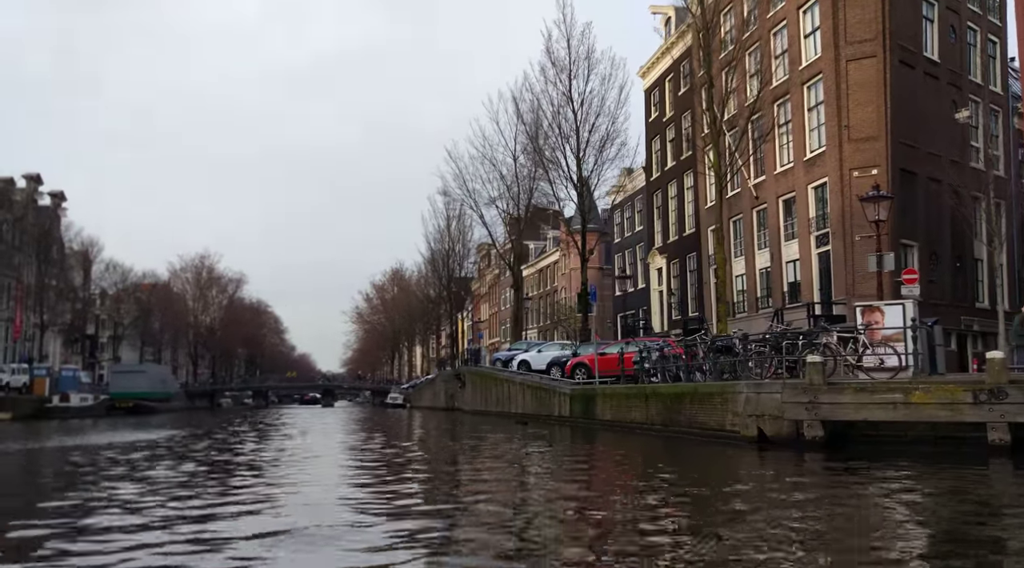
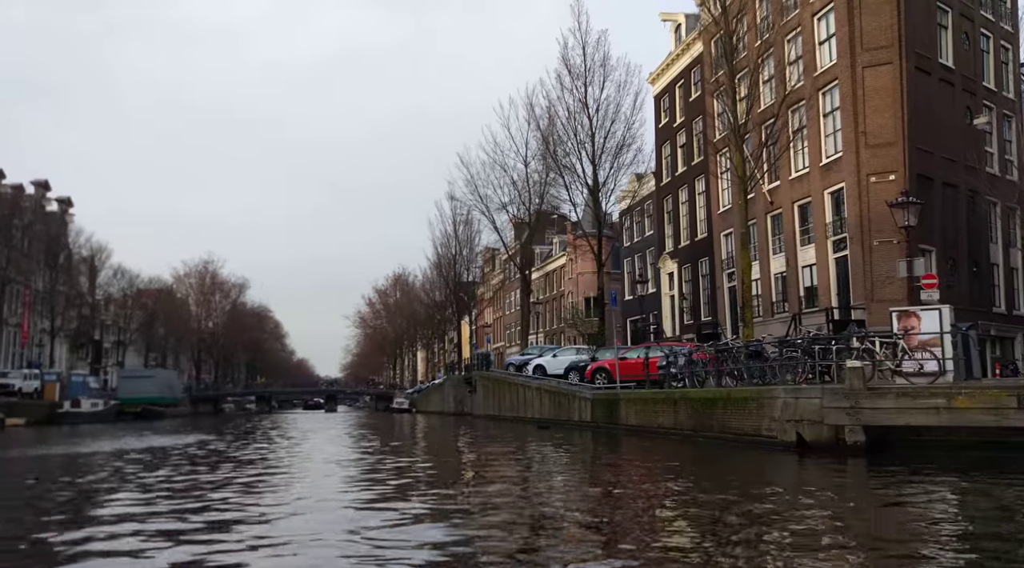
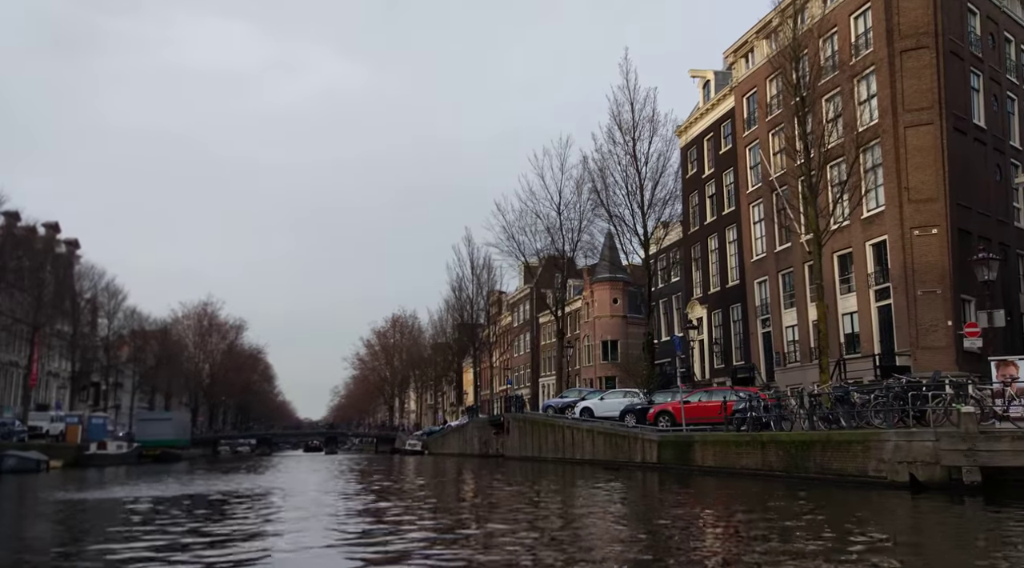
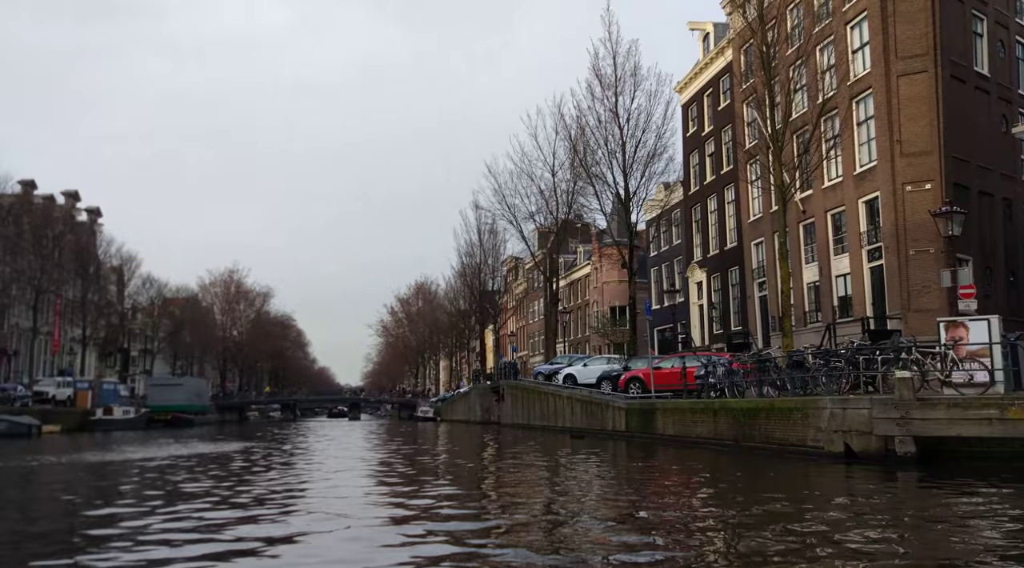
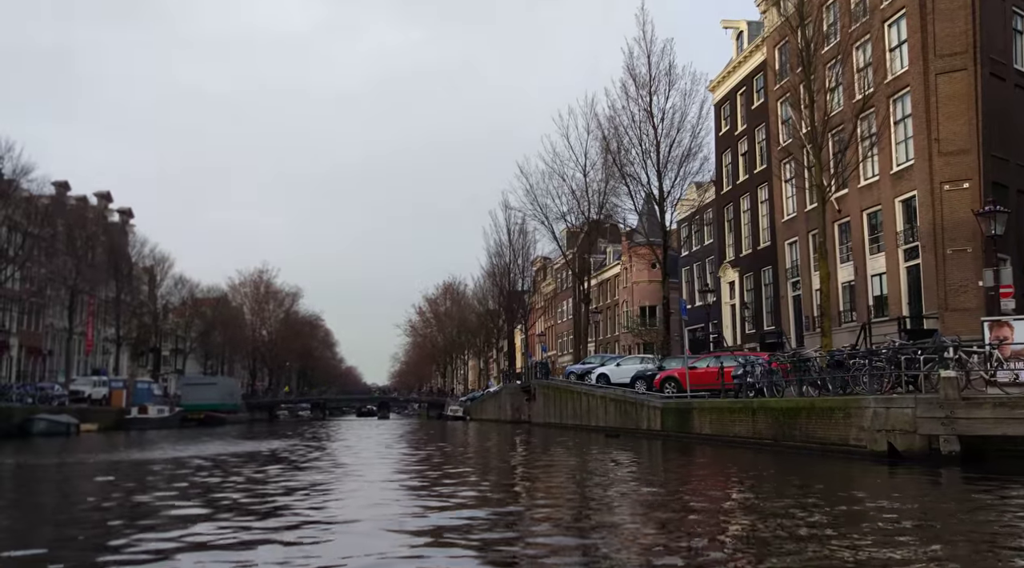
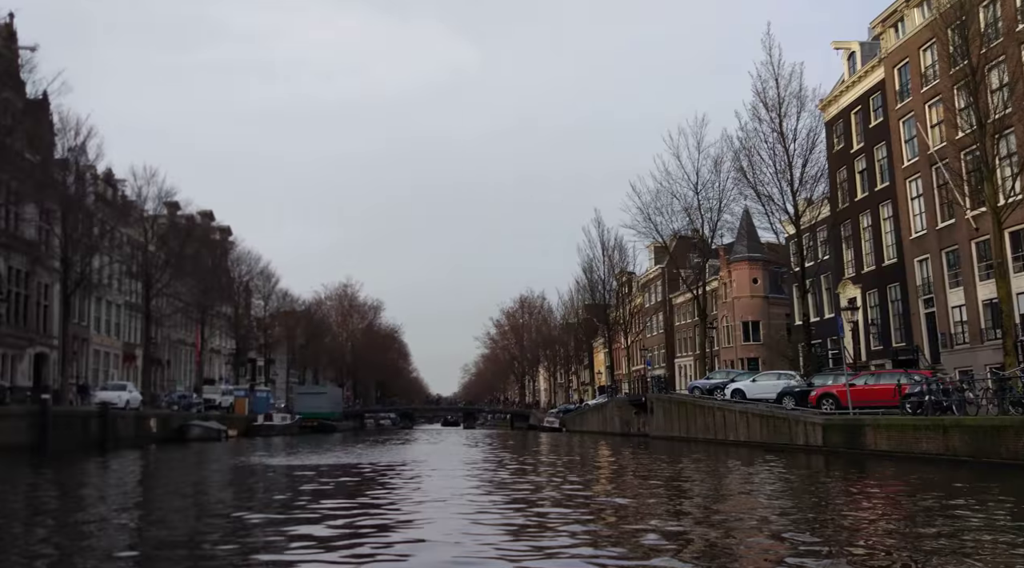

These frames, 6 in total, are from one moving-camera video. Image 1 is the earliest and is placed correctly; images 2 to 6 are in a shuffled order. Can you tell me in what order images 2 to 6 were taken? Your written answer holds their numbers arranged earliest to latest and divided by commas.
2, 4, 5, 3, 6
